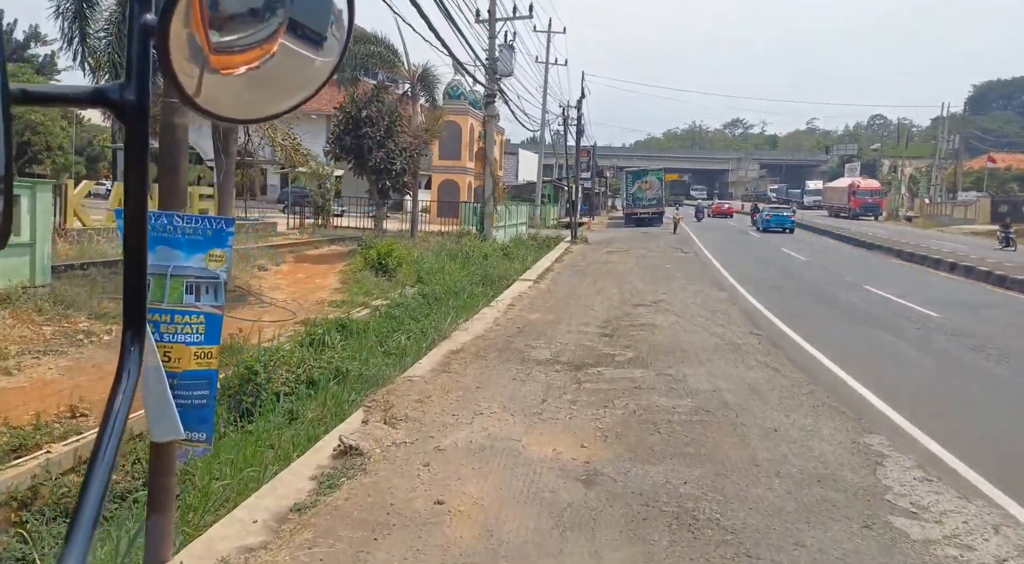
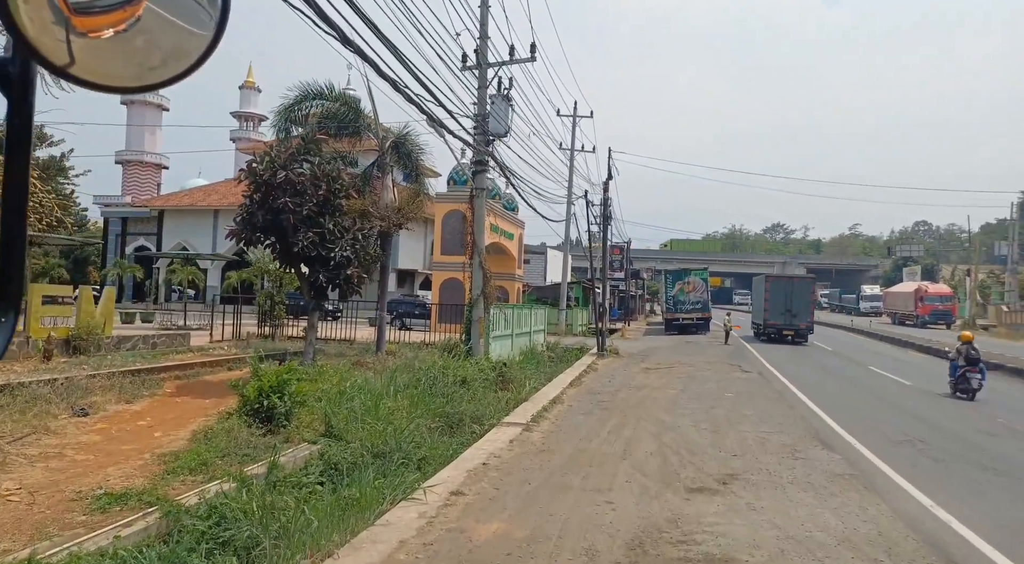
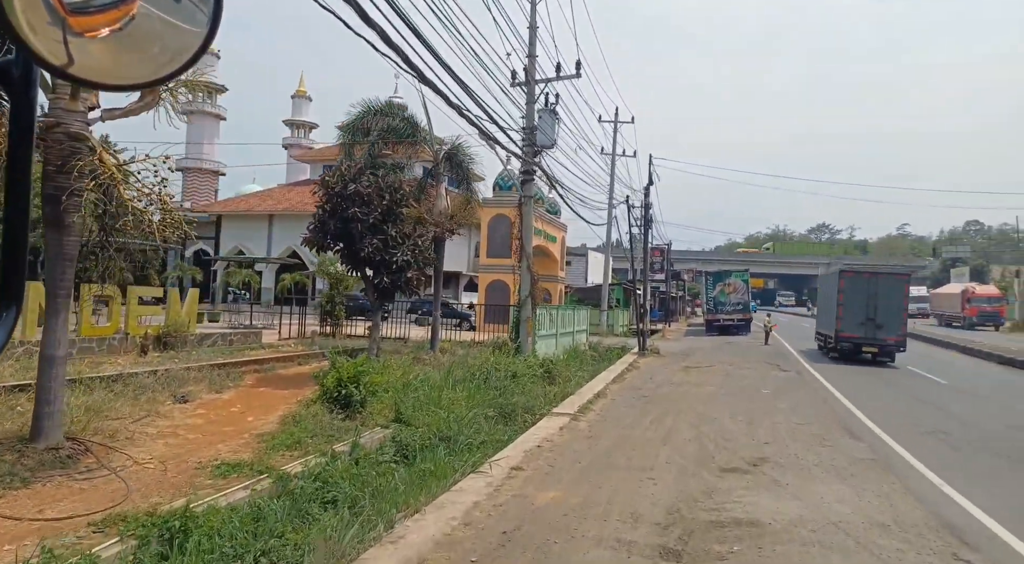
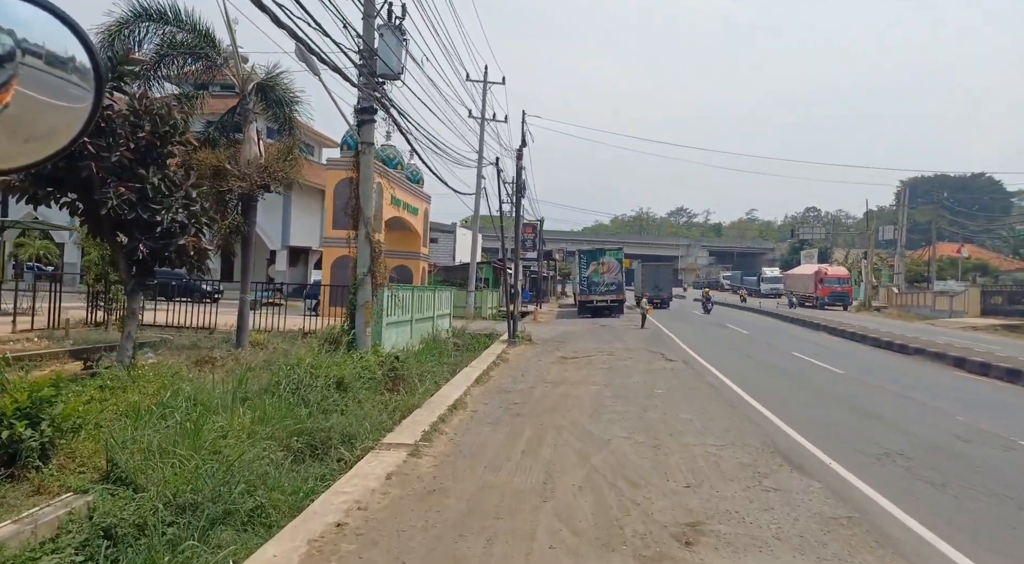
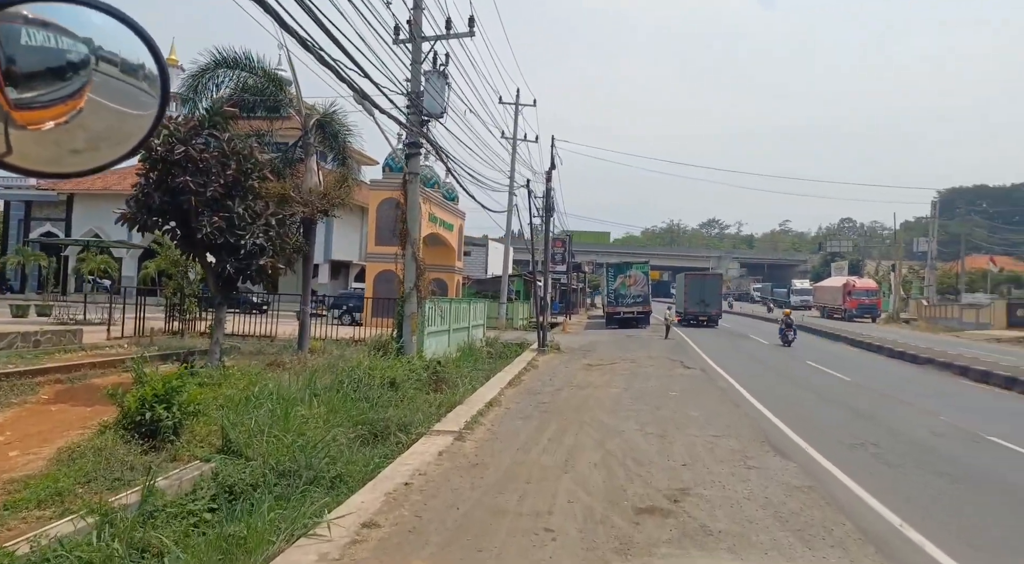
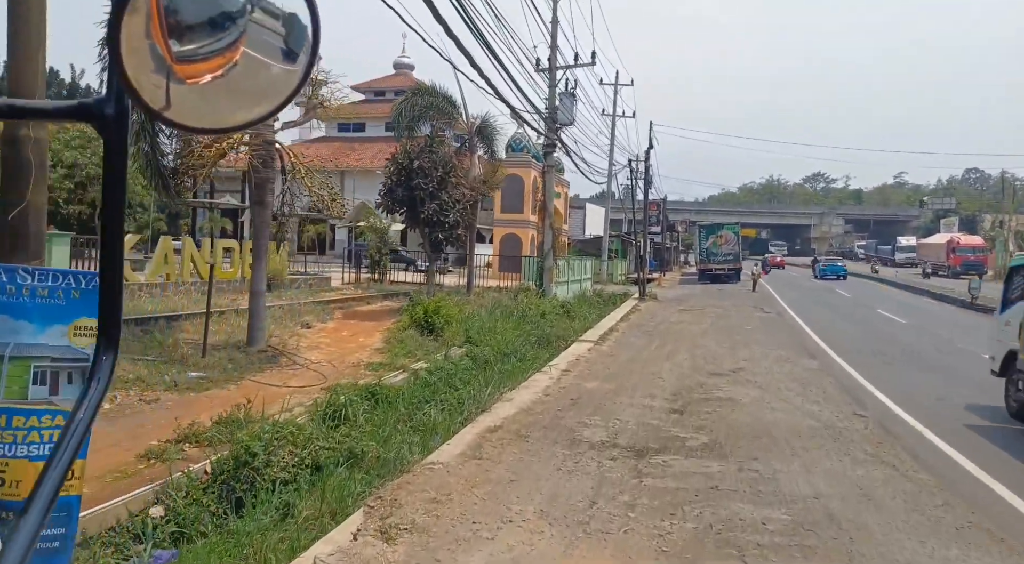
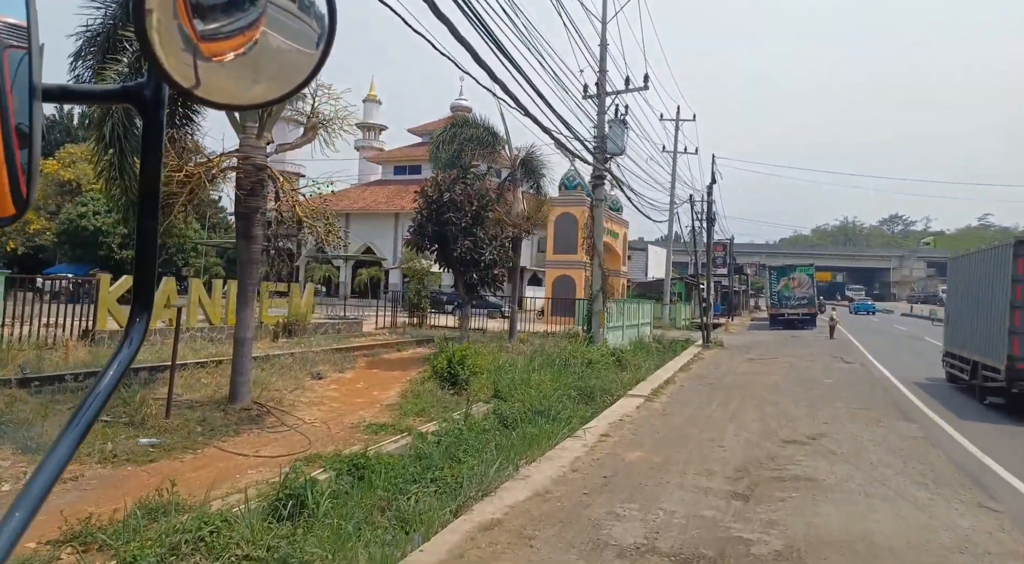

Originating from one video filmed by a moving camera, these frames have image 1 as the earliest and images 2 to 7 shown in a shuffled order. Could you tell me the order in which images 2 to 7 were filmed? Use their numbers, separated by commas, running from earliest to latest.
6, 7, 3, 2, 5, 4
